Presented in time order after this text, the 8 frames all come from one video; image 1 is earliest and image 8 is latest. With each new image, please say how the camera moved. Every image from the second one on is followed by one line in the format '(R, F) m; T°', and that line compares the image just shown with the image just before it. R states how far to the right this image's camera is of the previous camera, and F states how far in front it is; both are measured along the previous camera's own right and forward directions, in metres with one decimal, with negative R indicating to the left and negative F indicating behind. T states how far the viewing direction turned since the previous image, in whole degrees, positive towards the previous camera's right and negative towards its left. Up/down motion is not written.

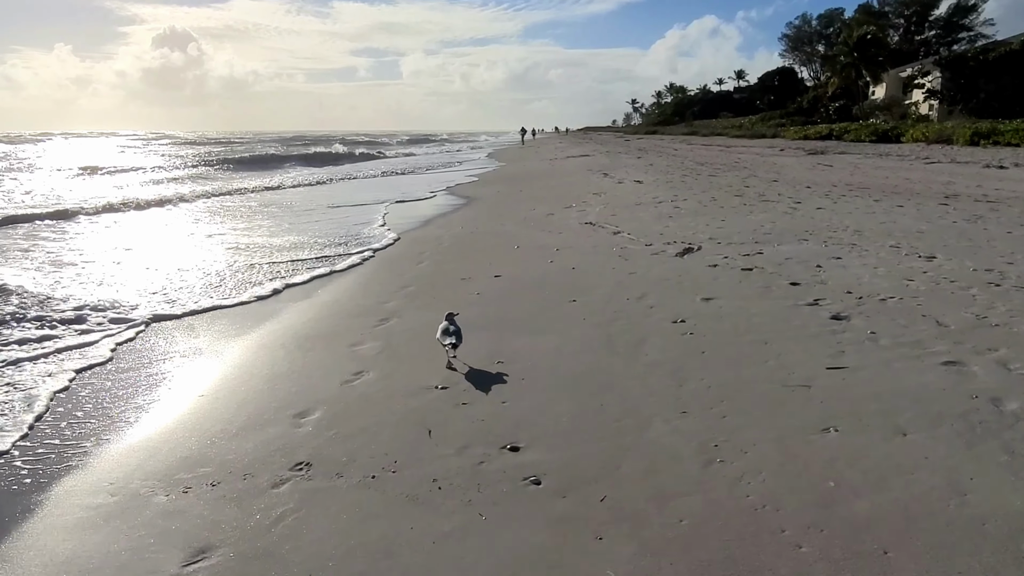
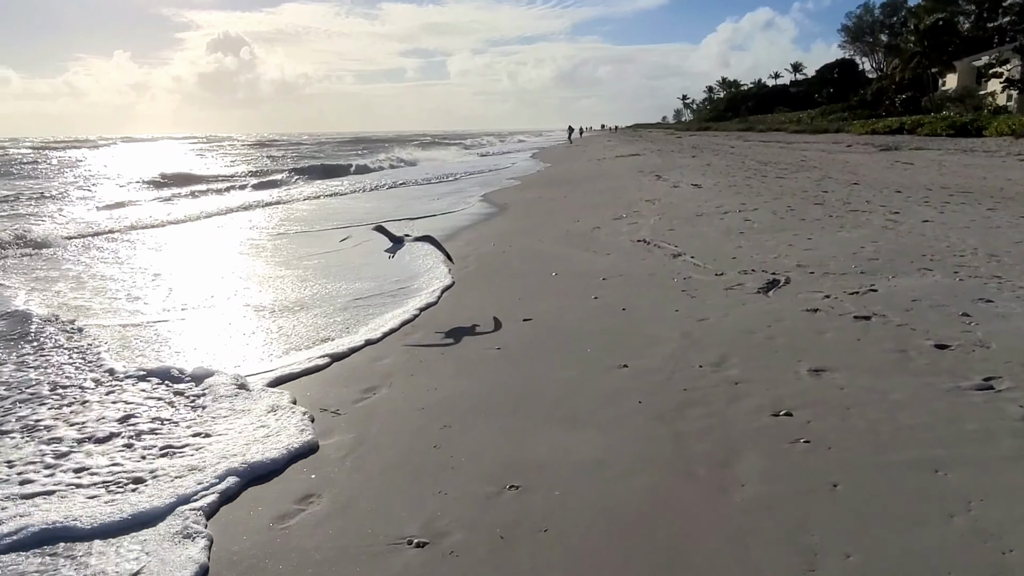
(+0.1, +1.4) m; -4°
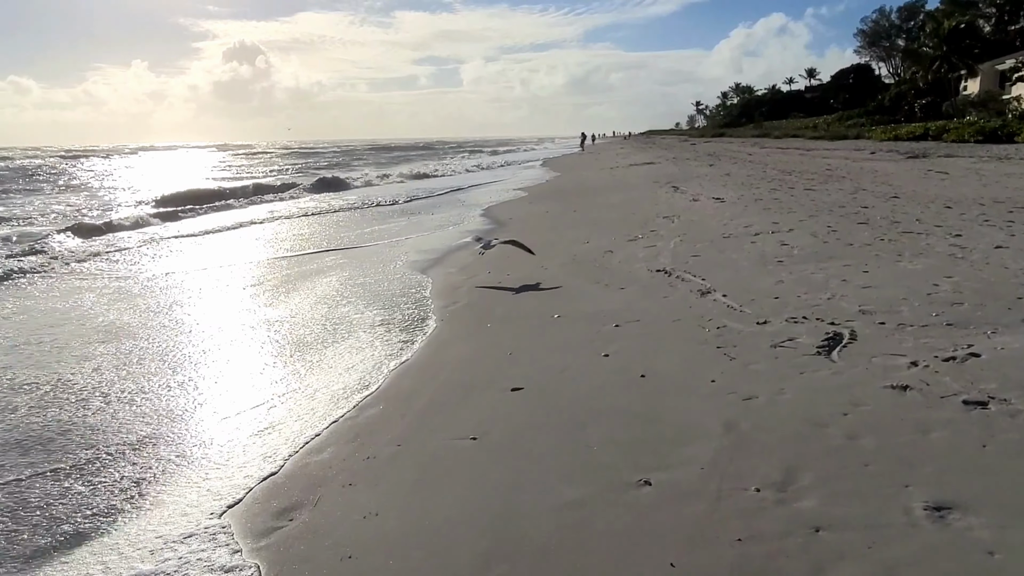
(+0.2, +1.2) m; -1°
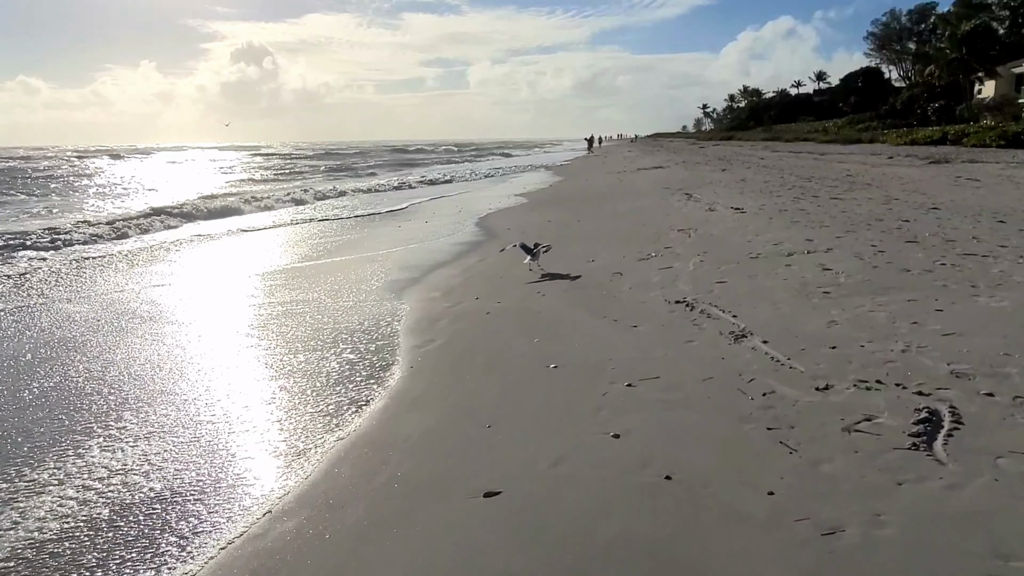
(+0.1, +1.2) m; 0°
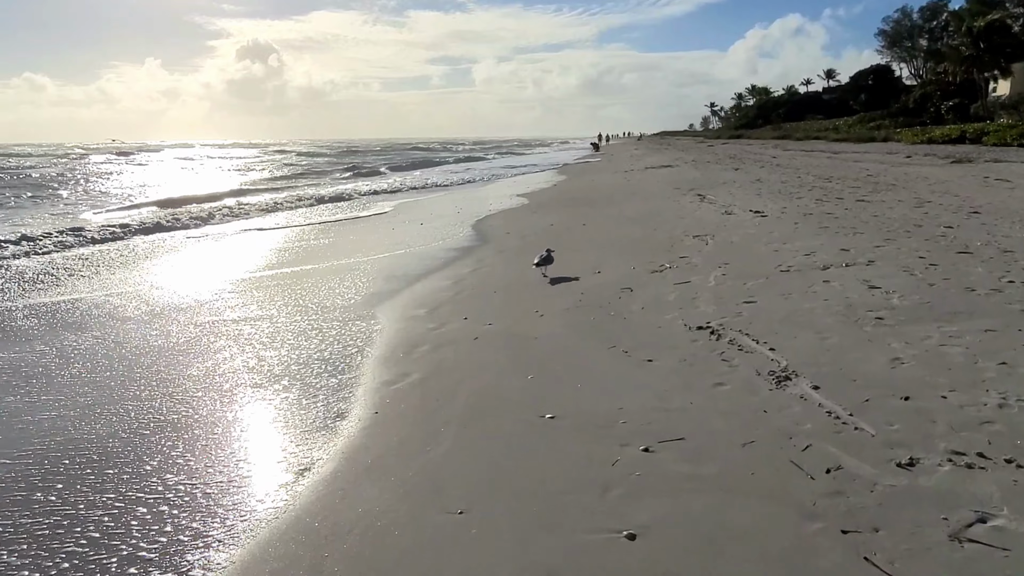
(+0.1, +0.9) m; -1°
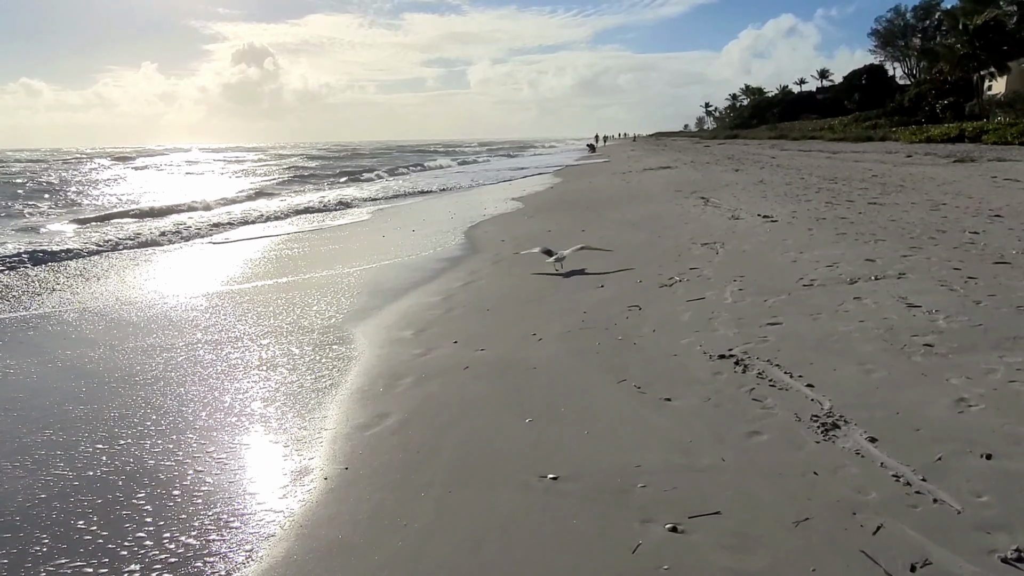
(0.0, +0.6) m; 0°
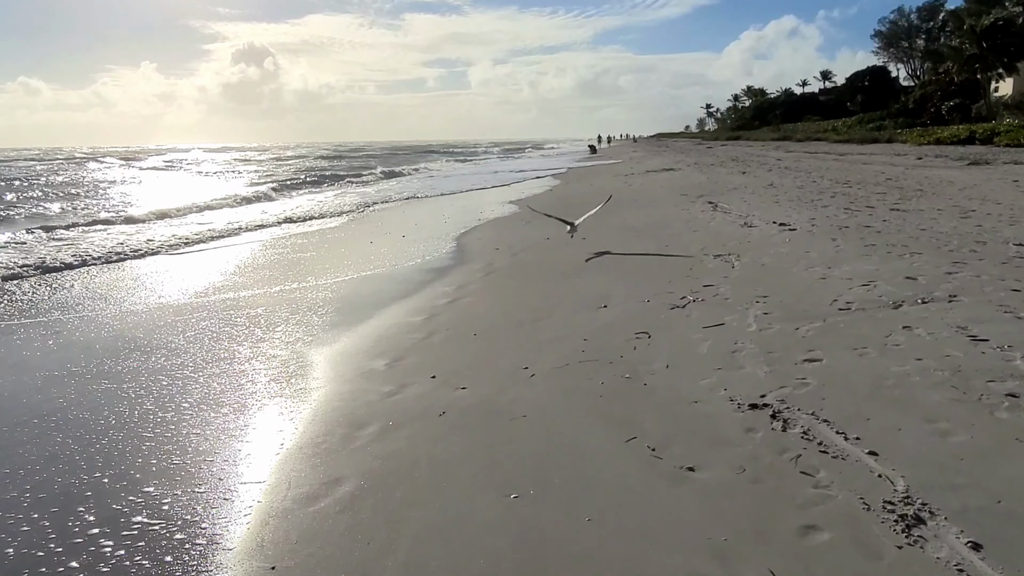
(+0.1, +0.8) m; 0°
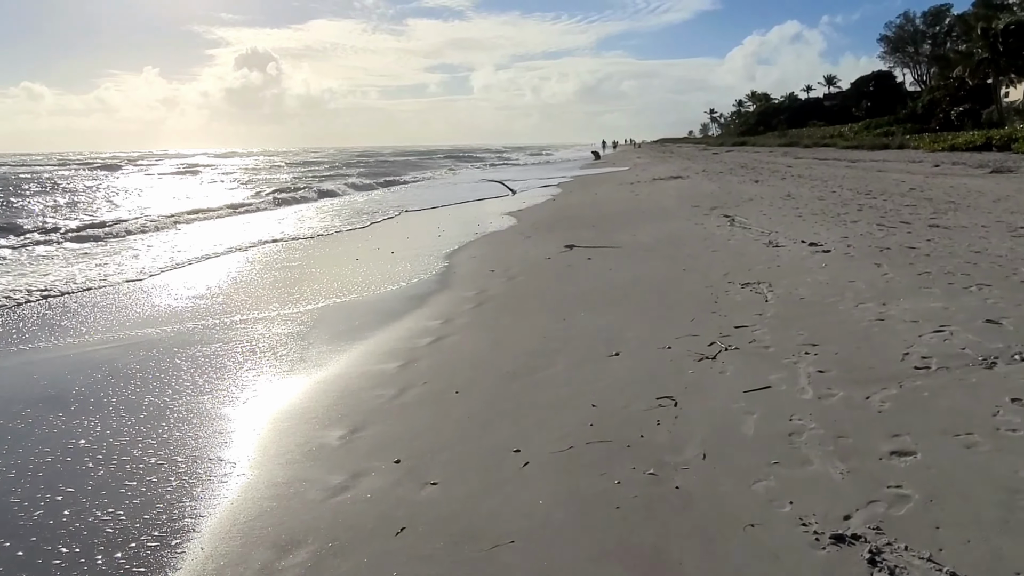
(+0.1, +1.0) m; 0°
